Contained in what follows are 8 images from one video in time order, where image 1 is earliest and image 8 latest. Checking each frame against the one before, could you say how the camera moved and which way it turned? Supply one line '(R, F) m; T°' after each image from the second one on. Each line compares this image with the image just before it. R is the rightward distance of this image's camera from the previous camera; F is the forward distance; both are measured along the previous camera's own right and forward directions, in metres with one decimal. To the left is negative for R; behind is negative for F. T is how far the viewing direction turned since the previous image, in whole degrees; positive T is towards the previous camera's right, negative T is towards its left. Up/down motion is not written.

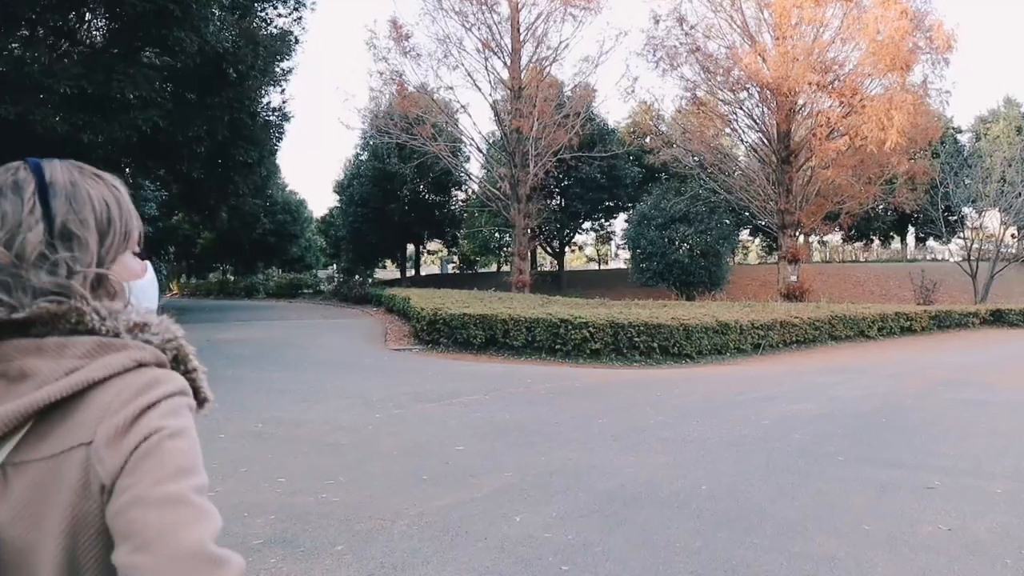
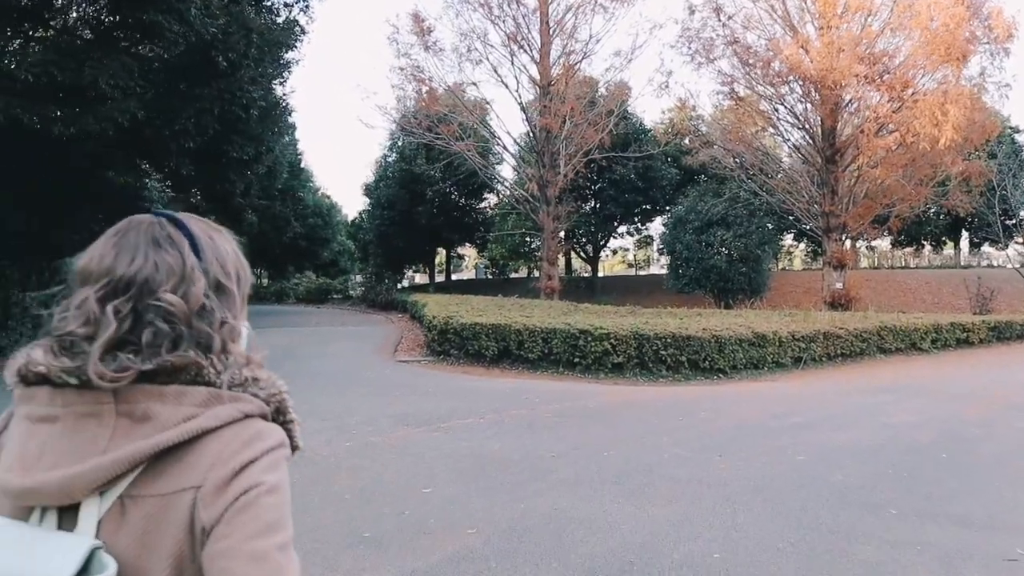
(+0.4, +0.8) m; -3°
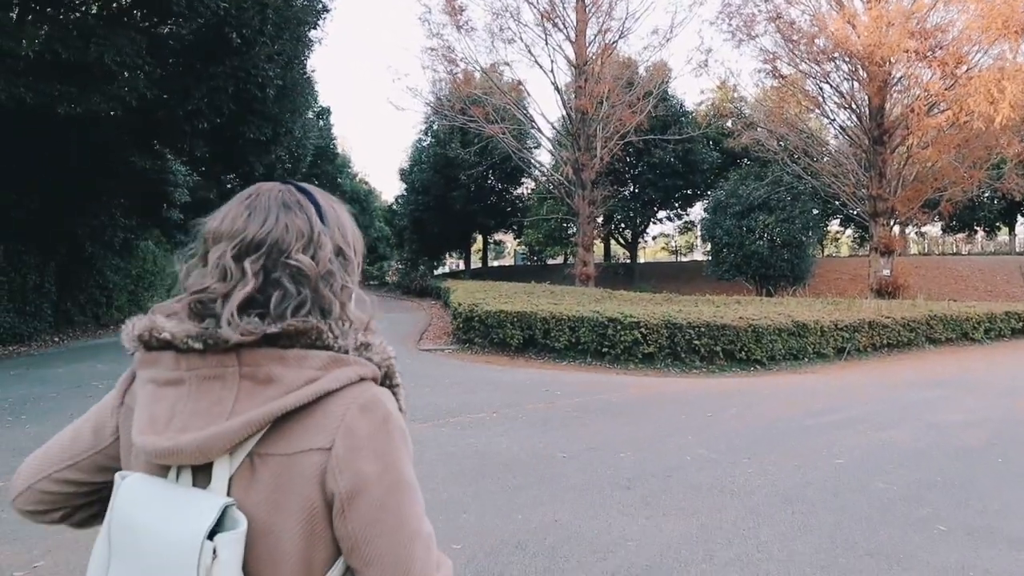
(+0.2, +0.3) m; -3°
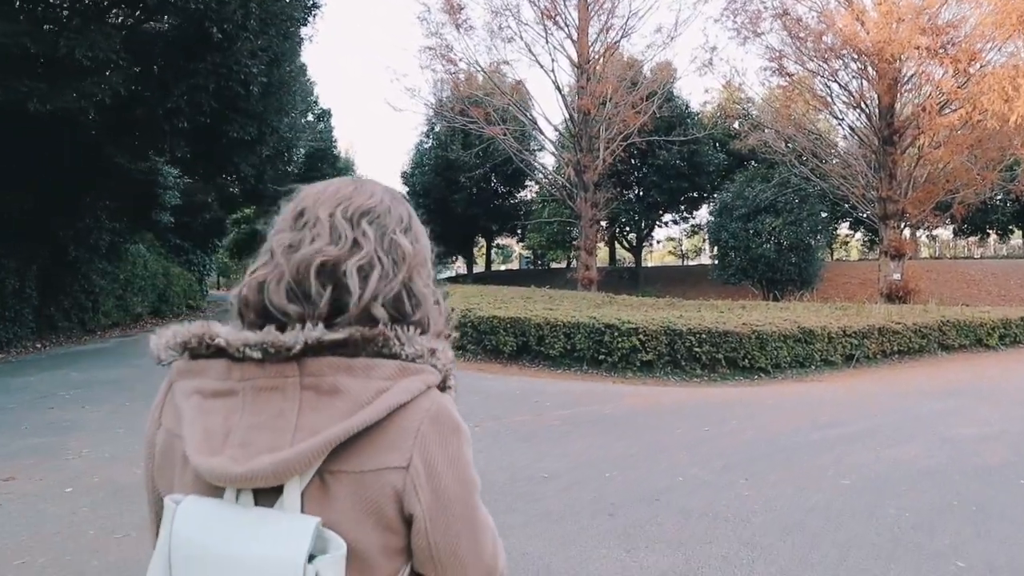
(+0.2, +0.4) m; -1°
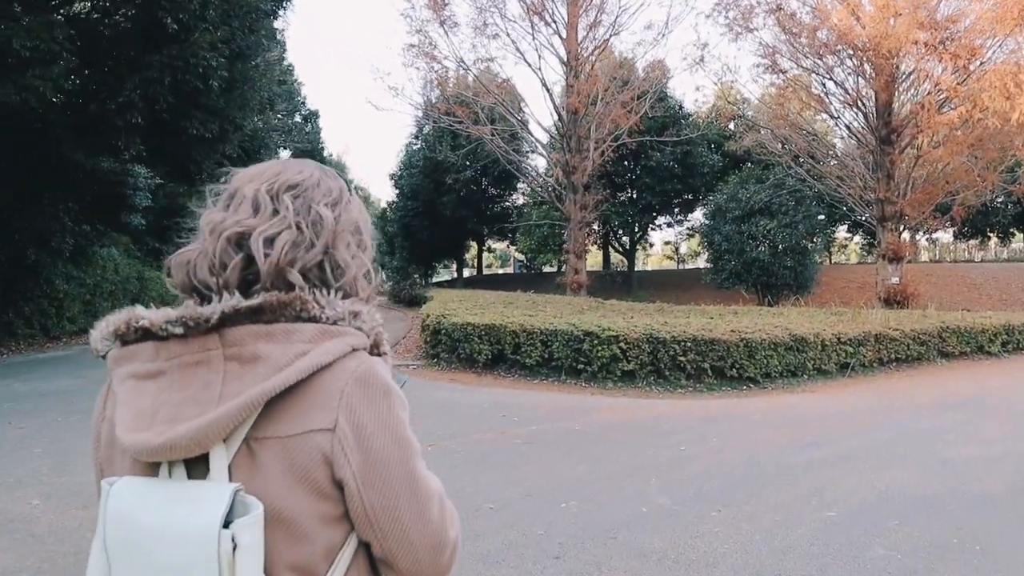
(+0.3, +0.5) m; 0°
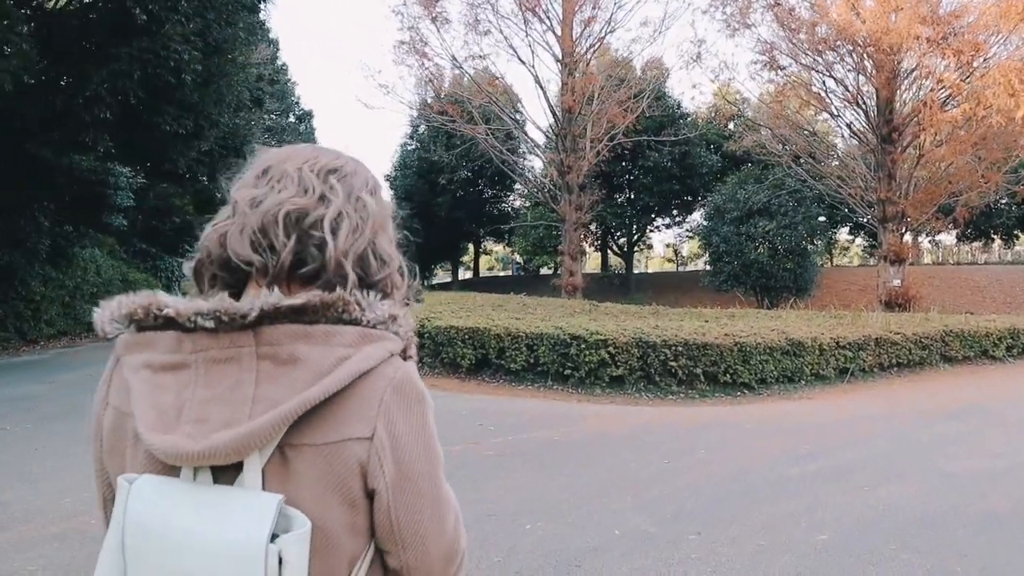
(+0.2, +0.4) m; 0°
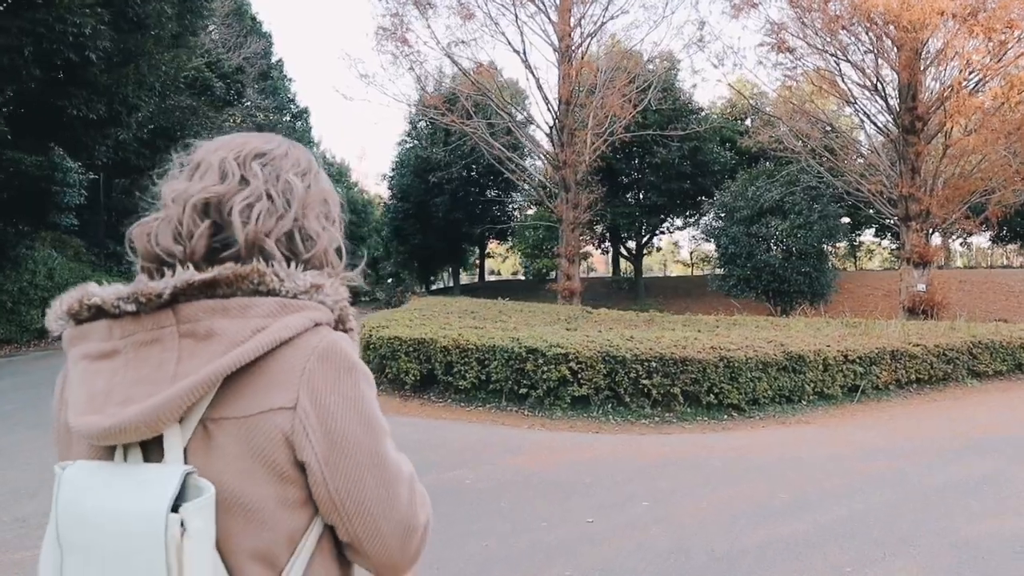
(+0.8, +1.2) m; -2°
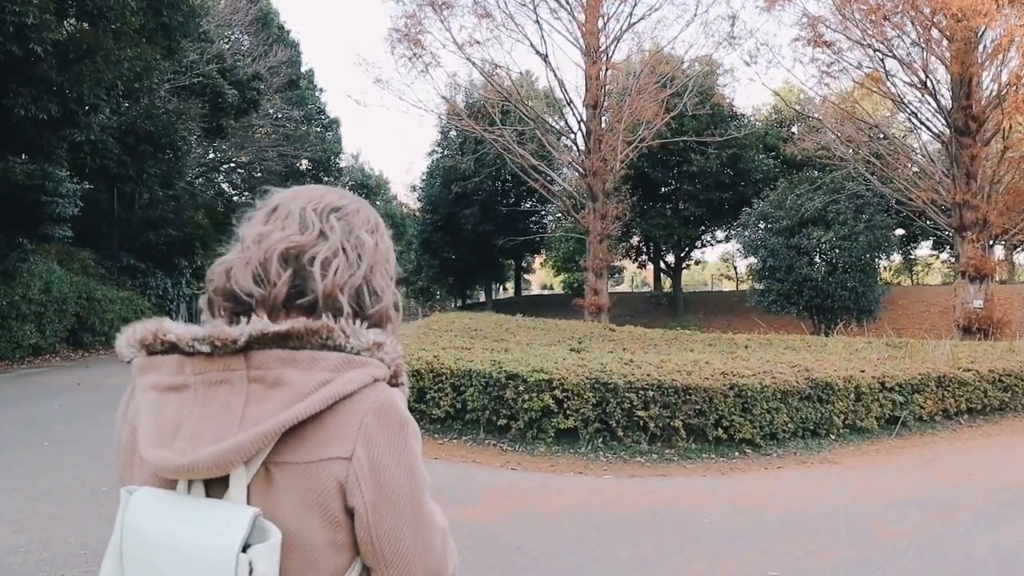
(+0.7, +0.8) m; -4°
